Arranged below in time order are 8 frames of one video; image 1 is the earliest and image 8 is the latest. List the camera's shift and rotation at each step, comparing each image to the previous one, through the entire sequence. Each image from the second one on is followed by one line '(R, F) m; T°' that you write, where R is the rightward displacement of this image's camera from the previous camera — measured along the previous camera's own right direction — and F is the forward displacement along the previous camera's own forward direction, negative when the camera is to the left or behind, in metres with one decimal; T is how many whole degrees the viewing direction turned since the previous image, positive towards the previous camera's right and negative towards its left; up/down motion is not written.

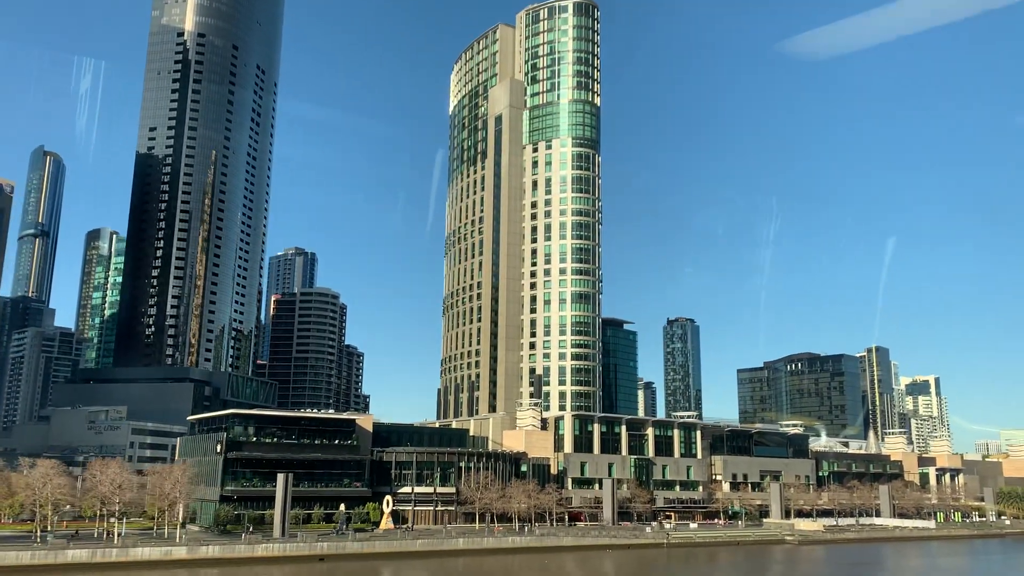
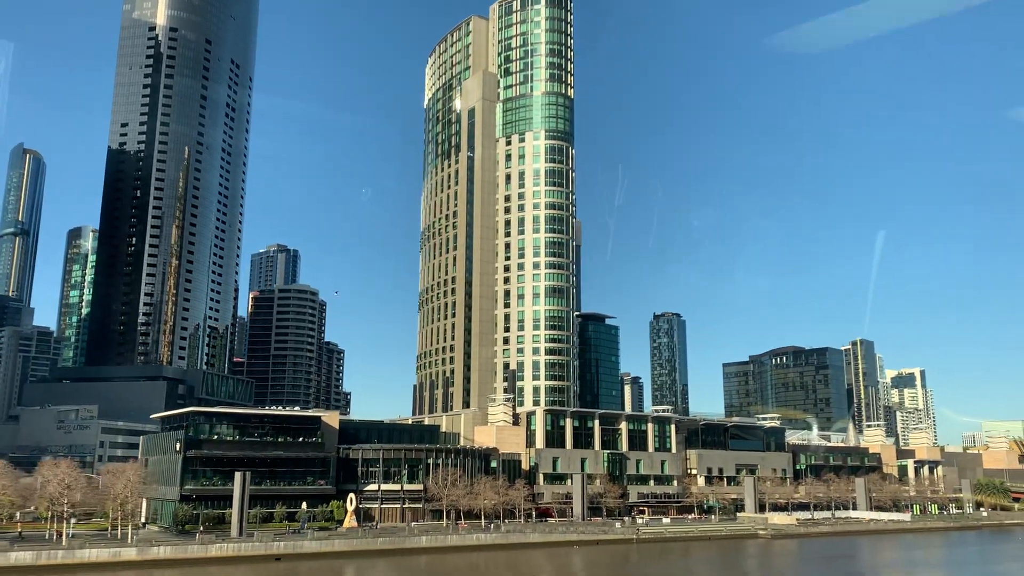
(+4.1, +1.9) m; +1°
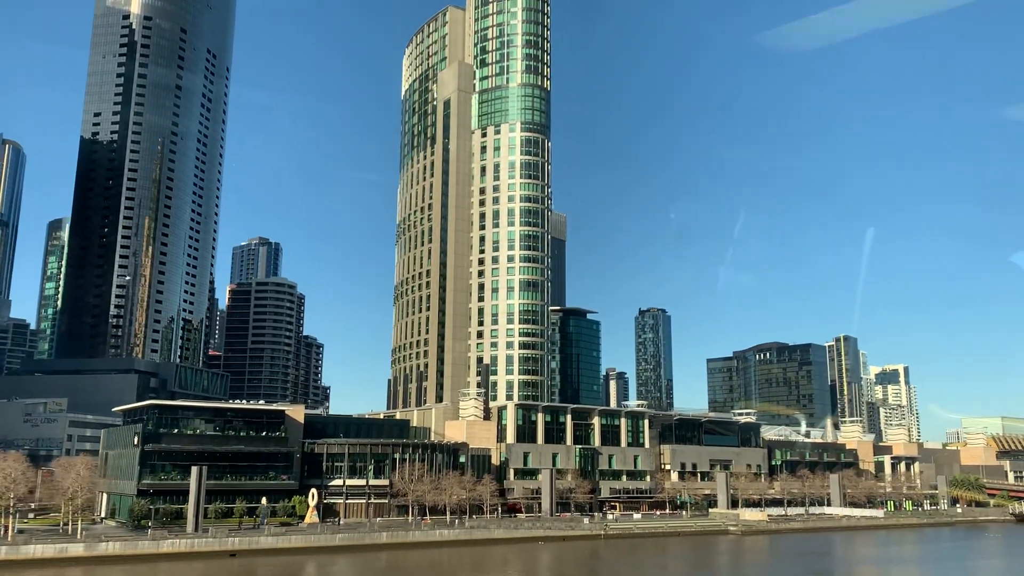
(+3.6, +1.9) m; +1°
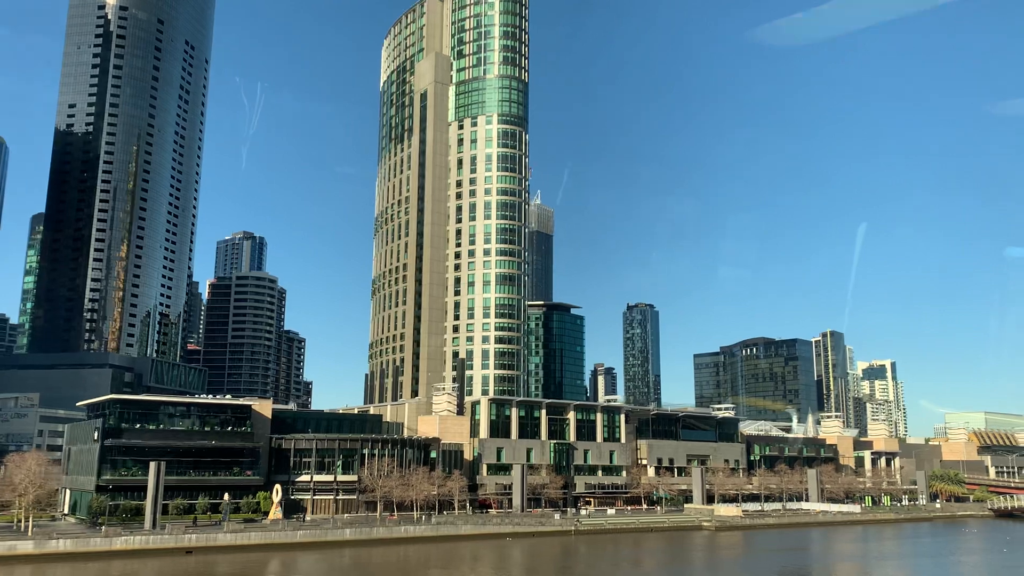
(+3.6, +1.8) m; 0°
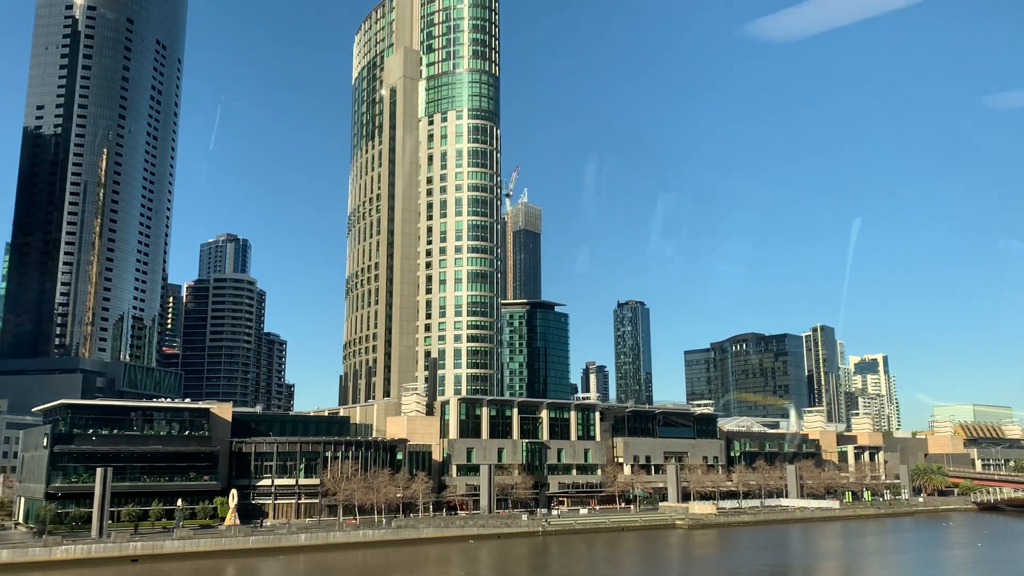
(+5.3, +3.0) m; 0°
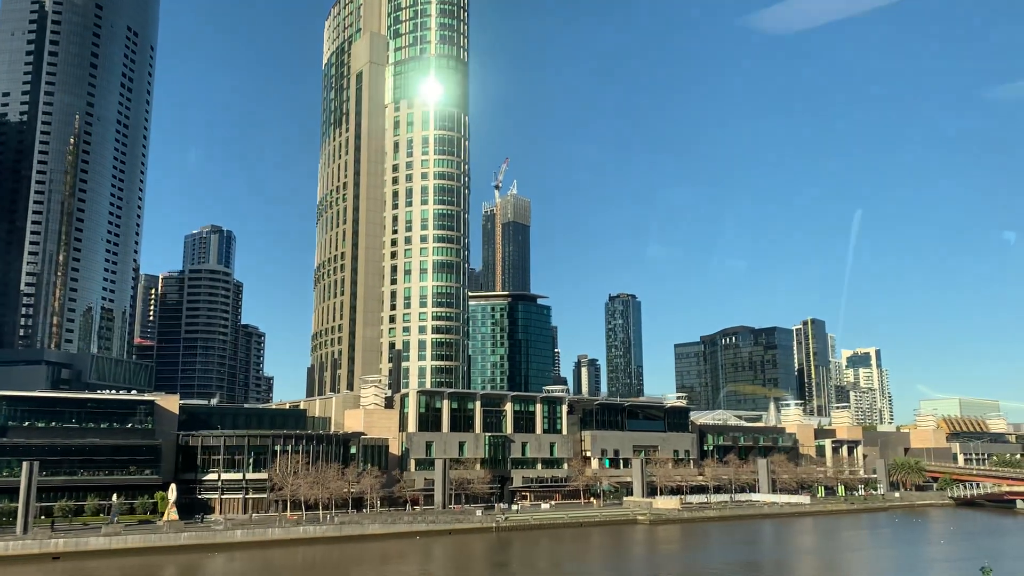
(+7.2, +3.9) m; 0°
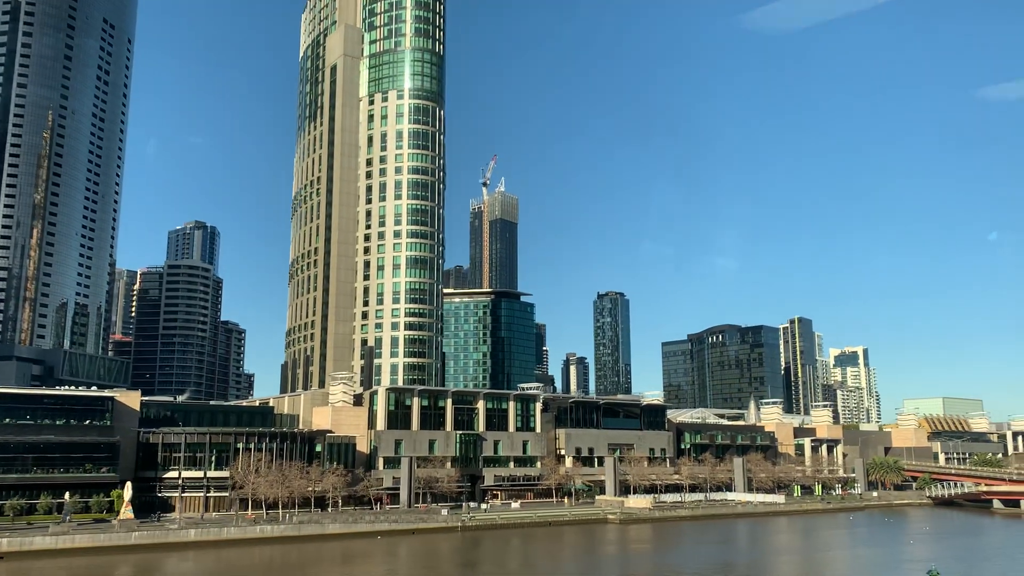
(+4.0, +2.1) m; 0°
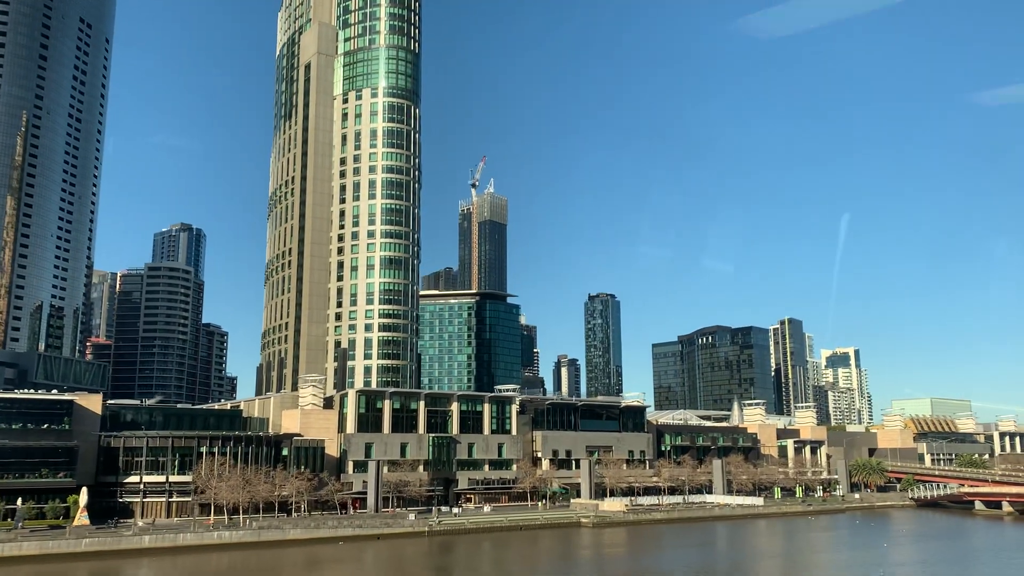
(+4.2, +2.4) m; 0°
